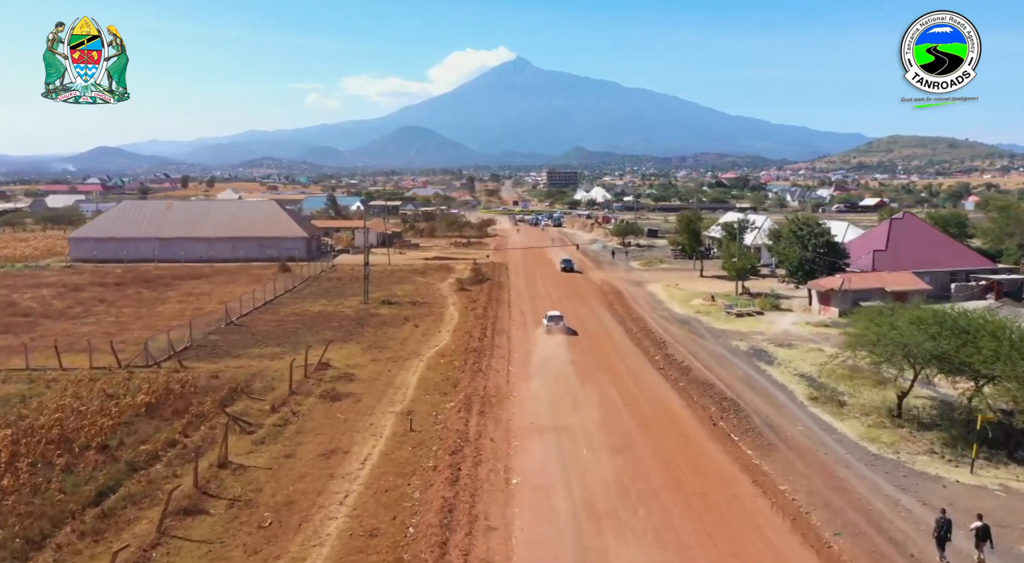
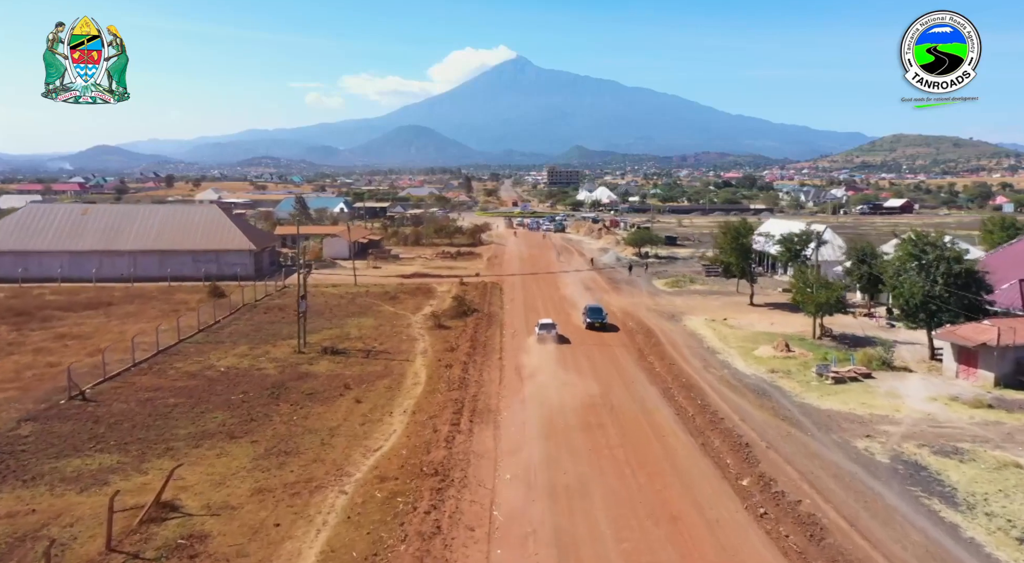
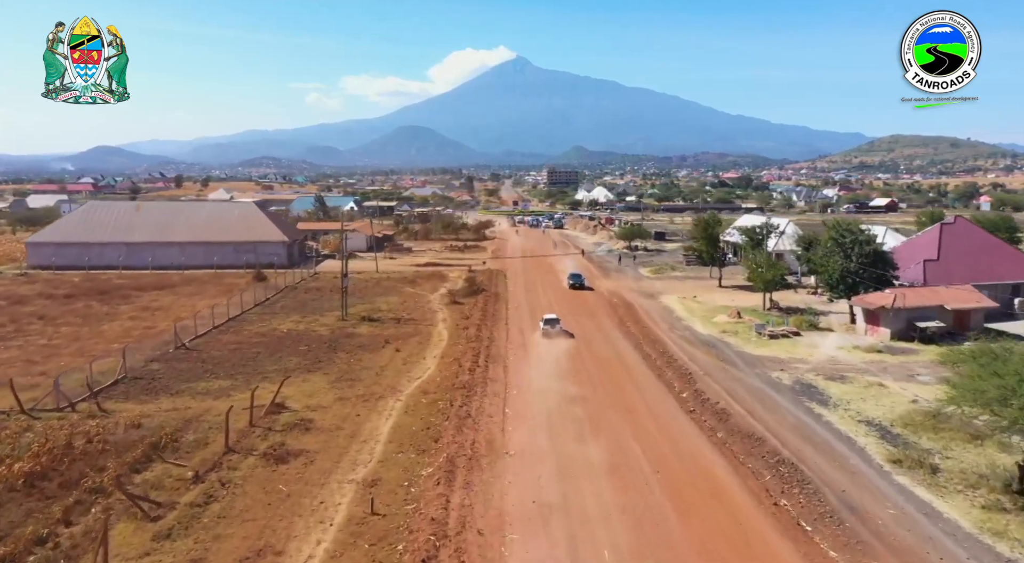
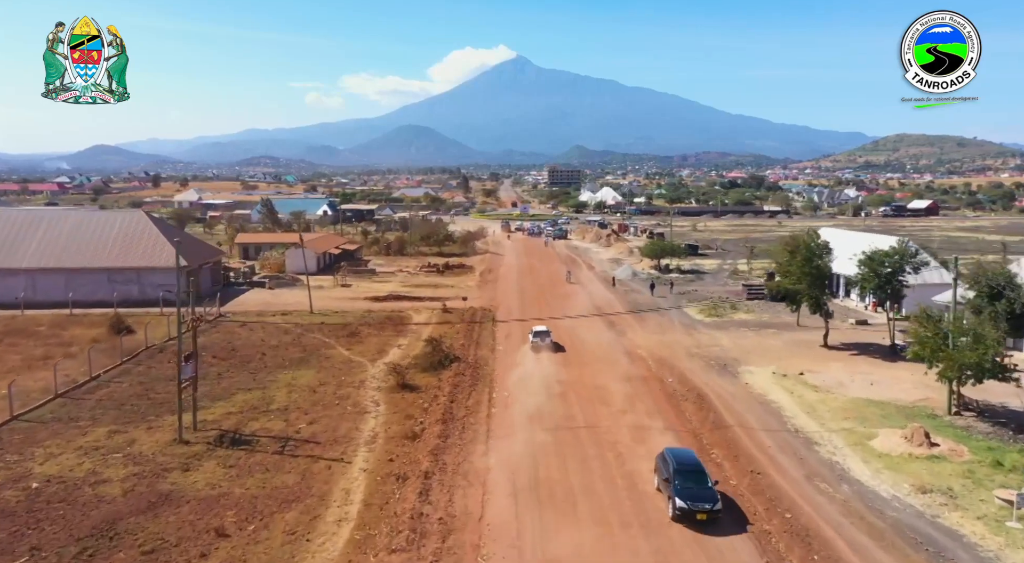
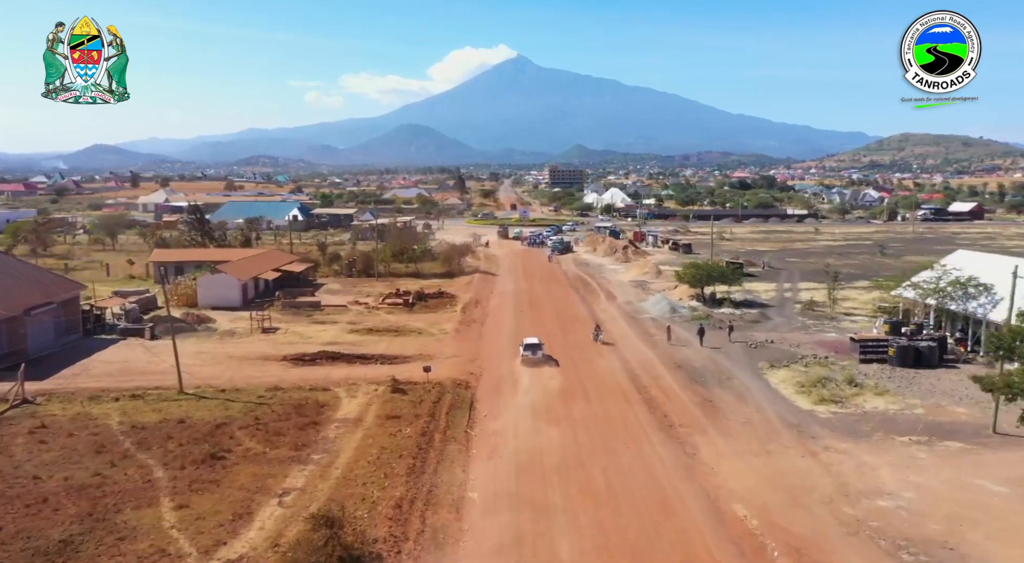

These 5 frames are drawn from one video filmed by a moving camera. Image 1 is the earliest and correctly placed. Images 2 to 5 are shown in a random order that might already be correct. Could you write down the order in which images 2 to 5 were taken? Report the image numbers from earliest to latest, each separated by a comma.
3, 2, 4, 5
